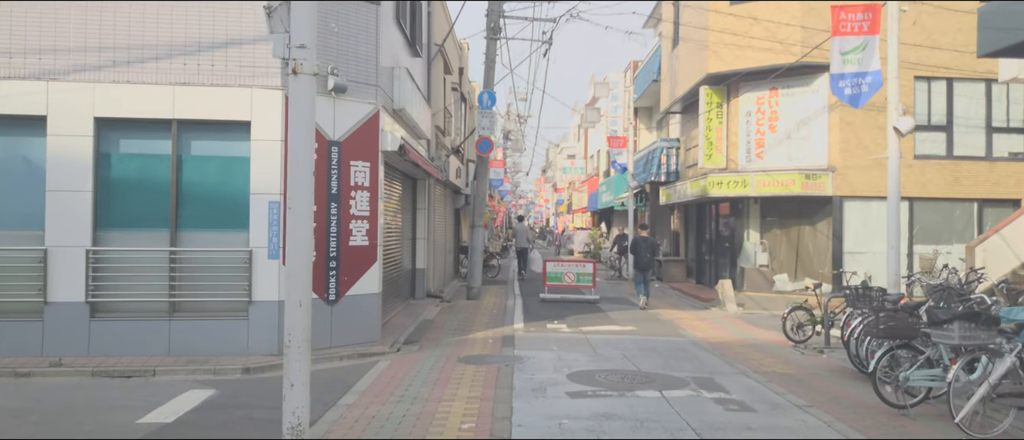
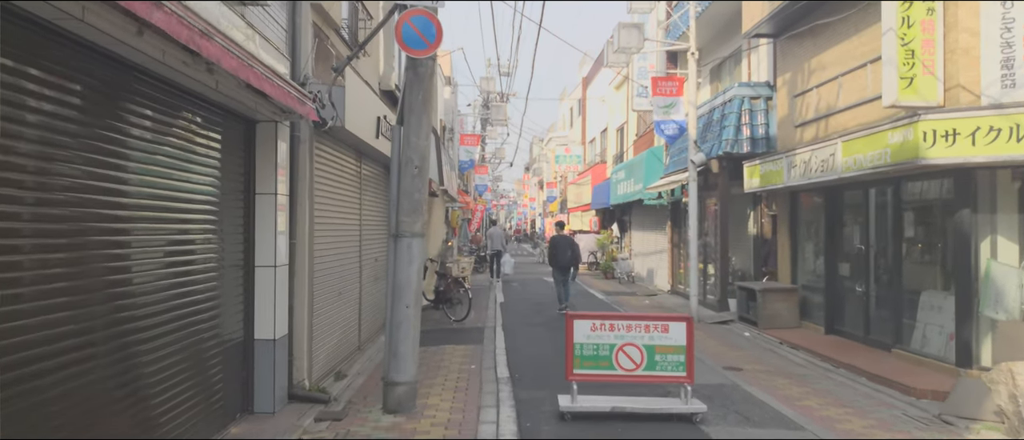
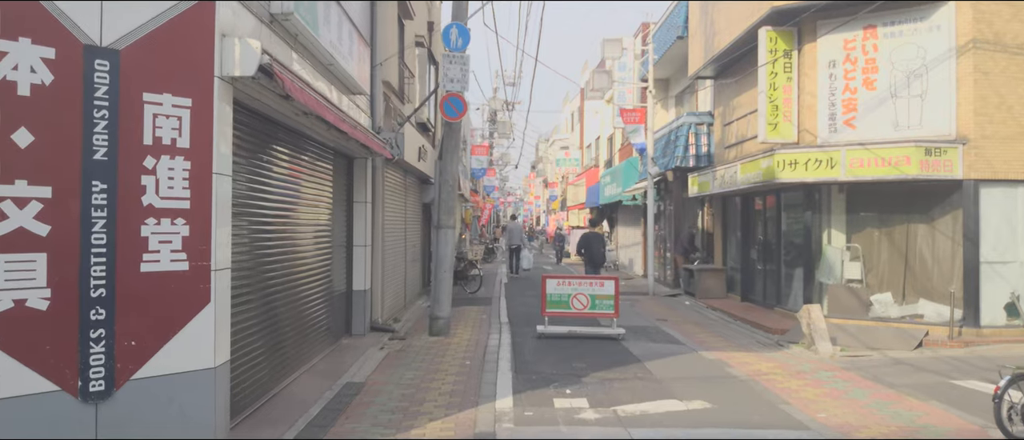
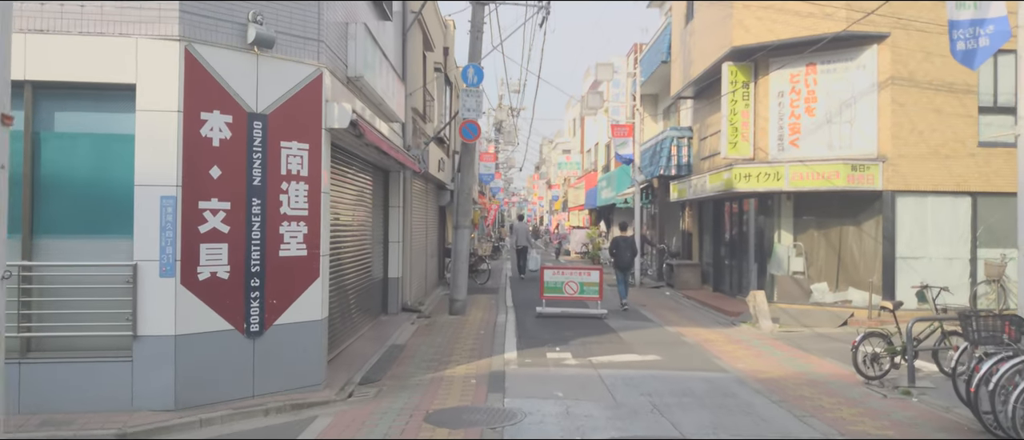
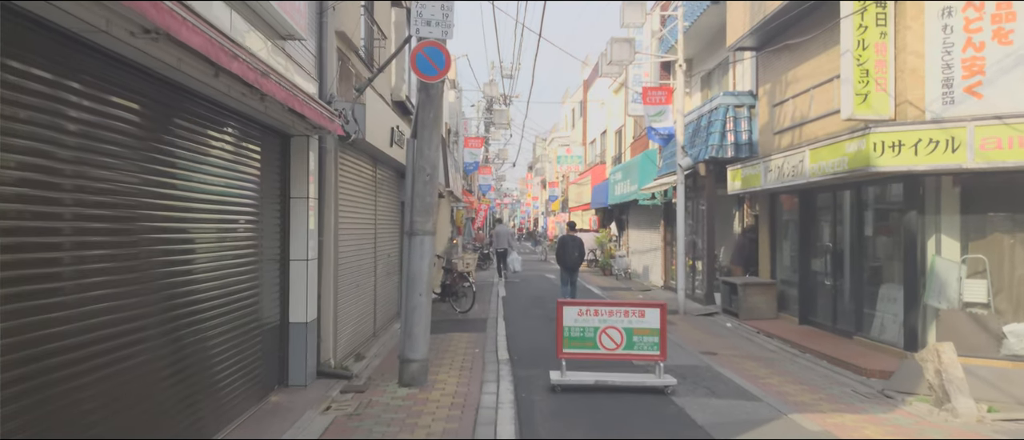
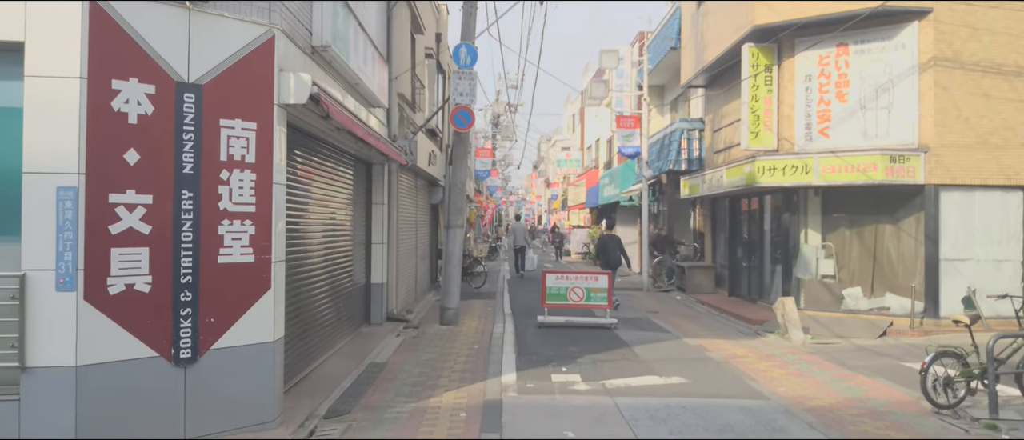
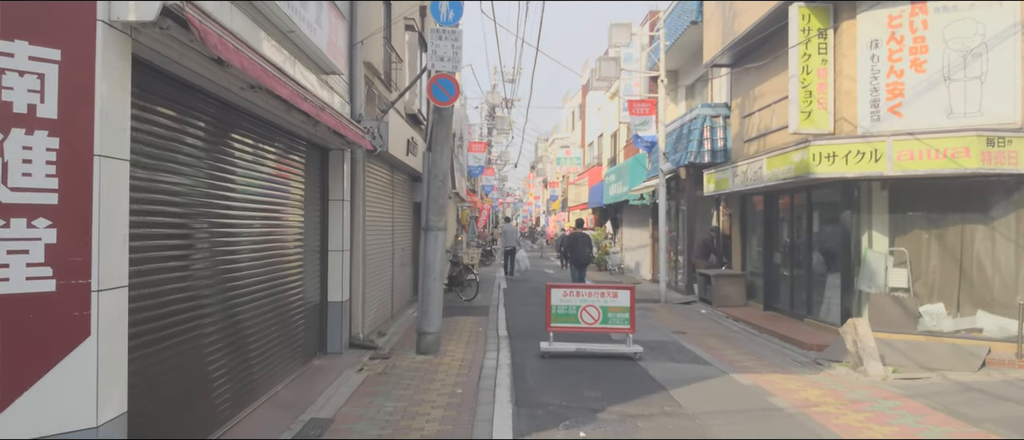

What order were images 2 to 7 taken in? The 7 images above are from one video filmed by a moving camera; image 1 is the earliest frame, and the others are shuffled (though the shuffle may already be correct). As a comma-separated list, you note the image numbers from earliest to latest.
4, 6, 3, 7, 5, 2
